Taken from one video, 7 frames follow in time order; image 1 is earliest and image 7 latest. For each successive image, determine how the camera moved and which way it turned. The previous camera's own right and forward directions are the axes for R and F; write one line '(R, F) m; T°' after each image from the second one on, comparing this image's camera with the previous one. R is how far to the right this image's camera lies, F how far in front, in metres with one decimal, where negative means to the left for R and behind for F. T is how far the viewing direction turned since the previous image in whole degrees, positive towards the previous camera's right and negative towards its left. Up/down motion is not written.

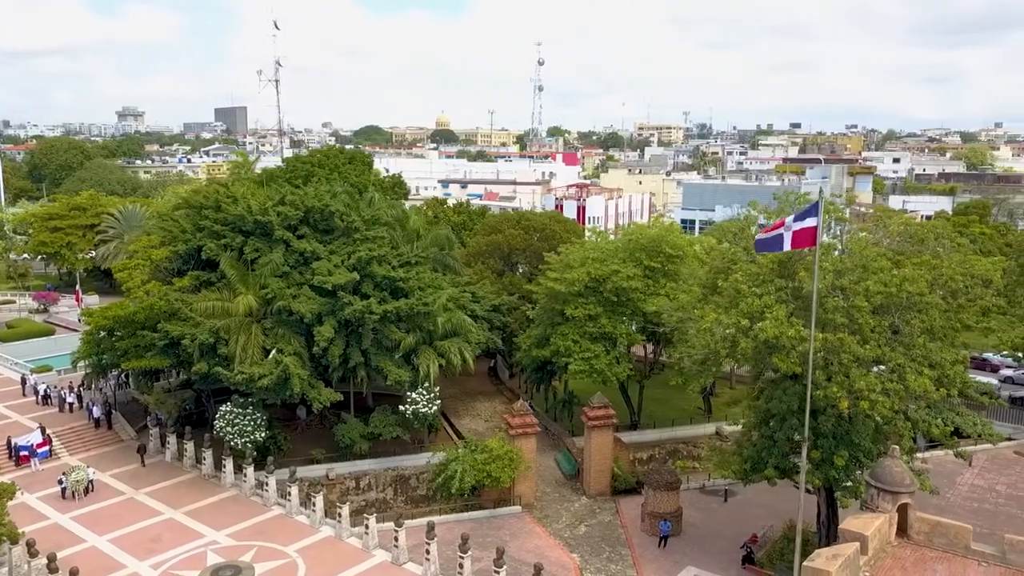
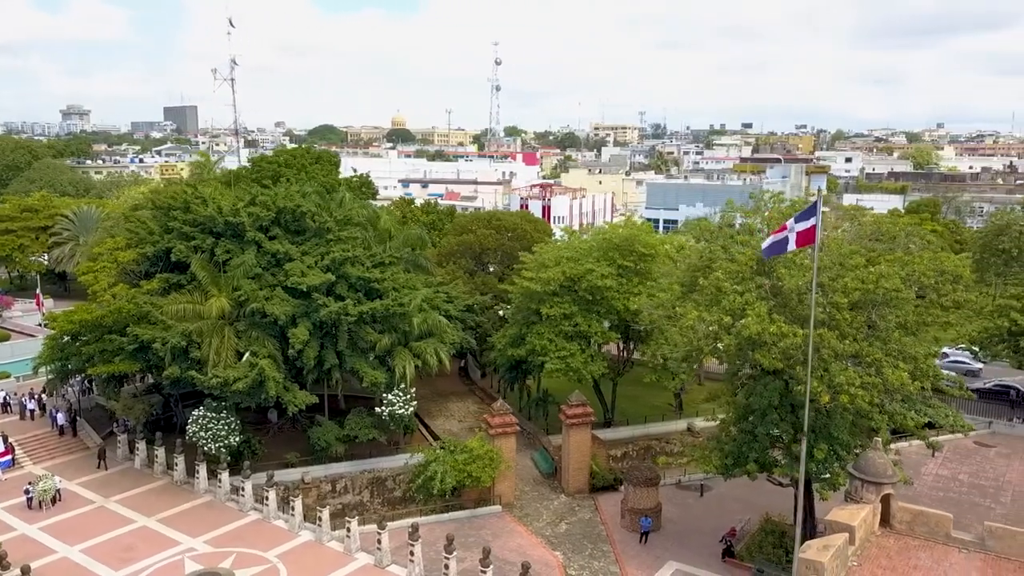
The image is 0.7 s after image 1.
(-0.6, 0.0) m; +3°
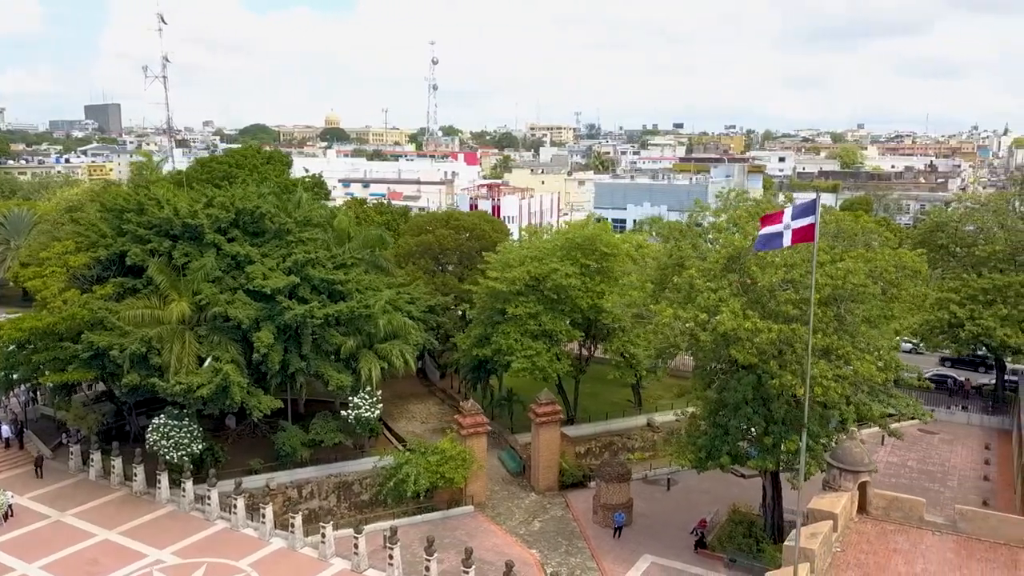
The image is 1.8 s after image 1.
(-1.0, 0.0) m; +4°
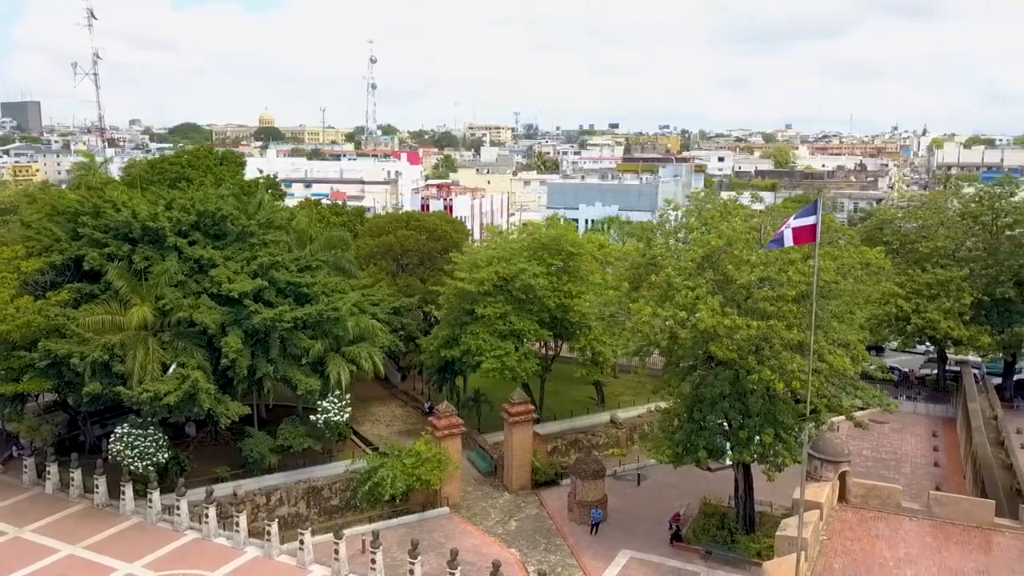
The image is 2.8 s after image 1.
(-1.0, -0.1) m; +4°
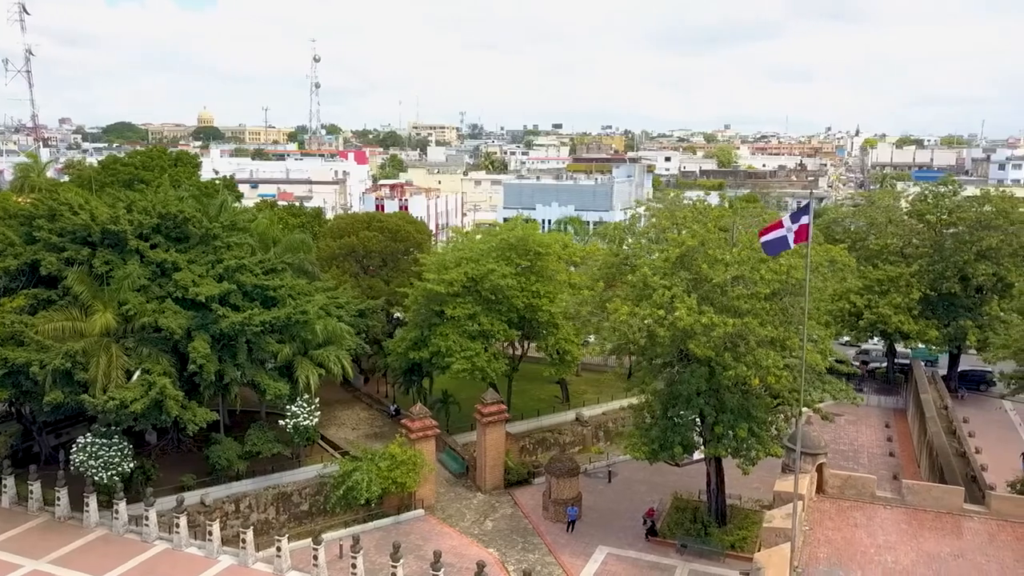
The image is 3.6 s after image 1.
(-0.8, -0.1) m; +4°
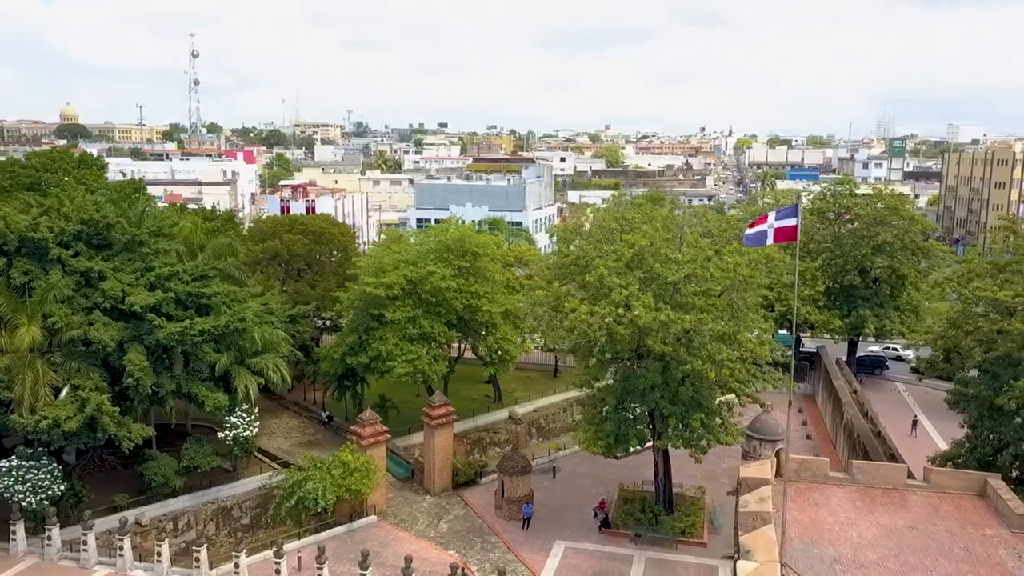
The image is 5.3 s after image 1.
(-1.8, -0.1) m; +8°
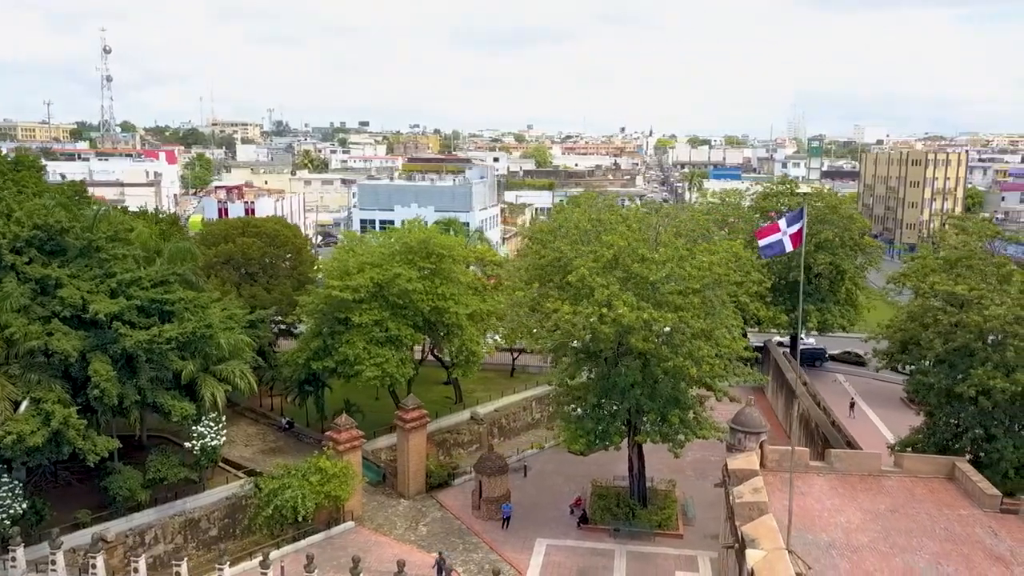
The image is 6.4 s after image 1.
(-1.5, -0.1) m; +5°
